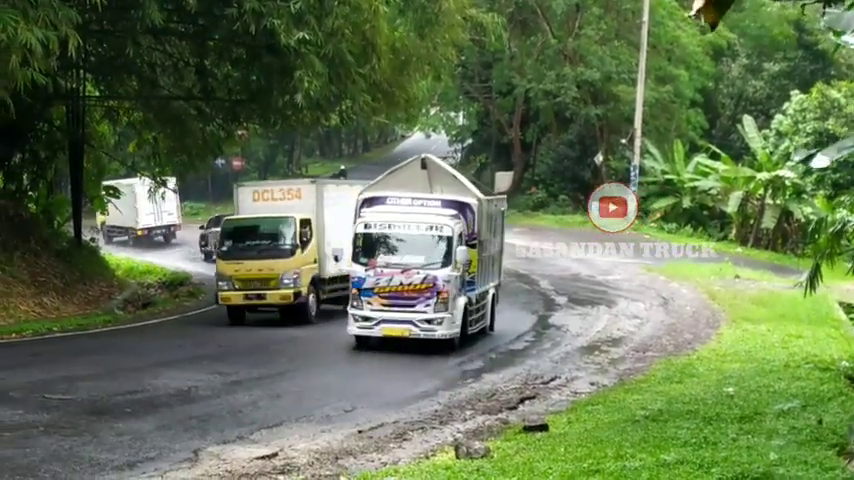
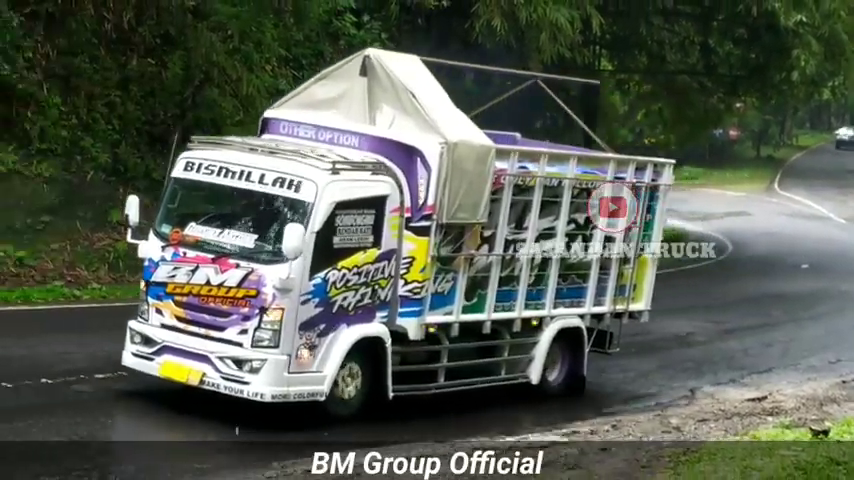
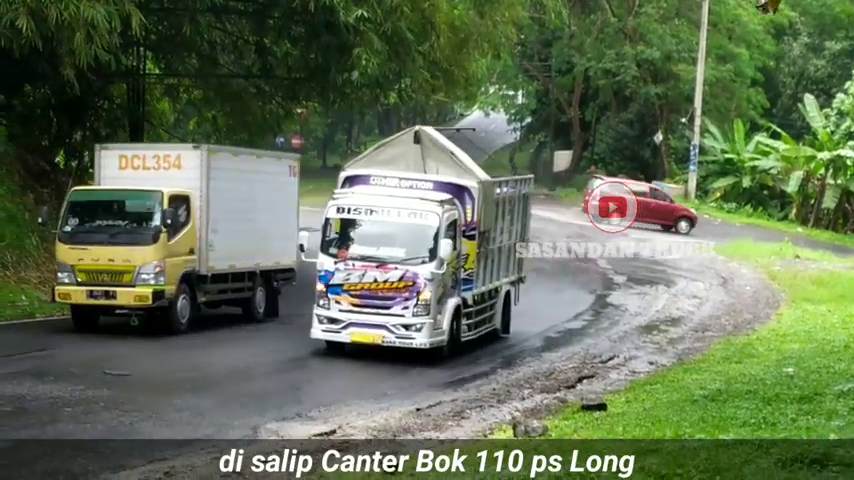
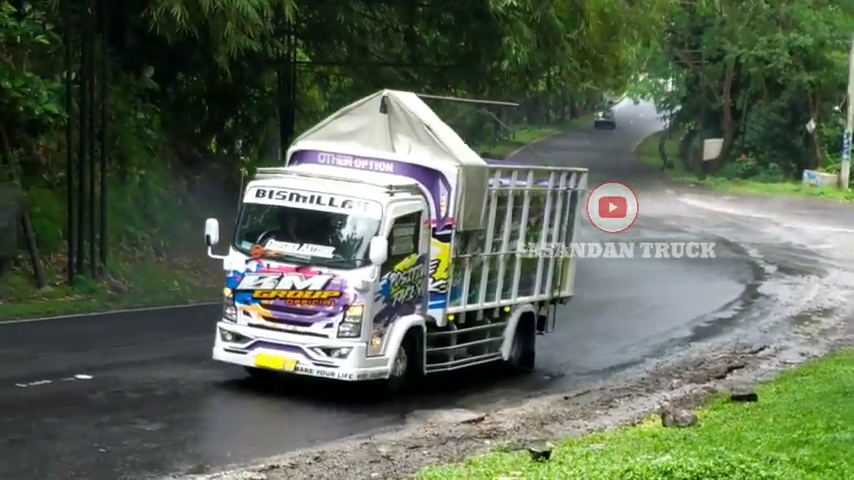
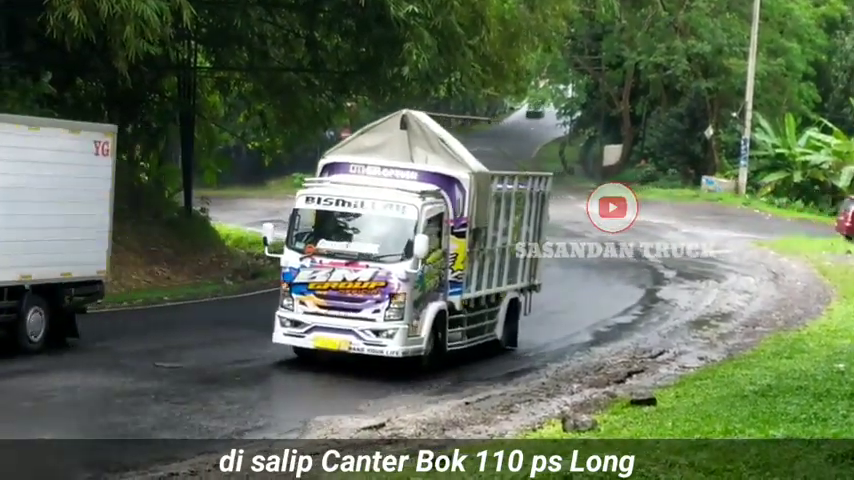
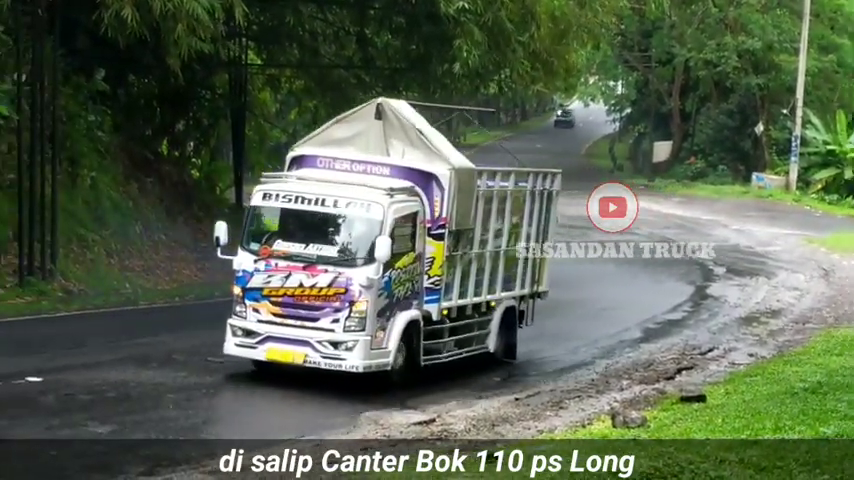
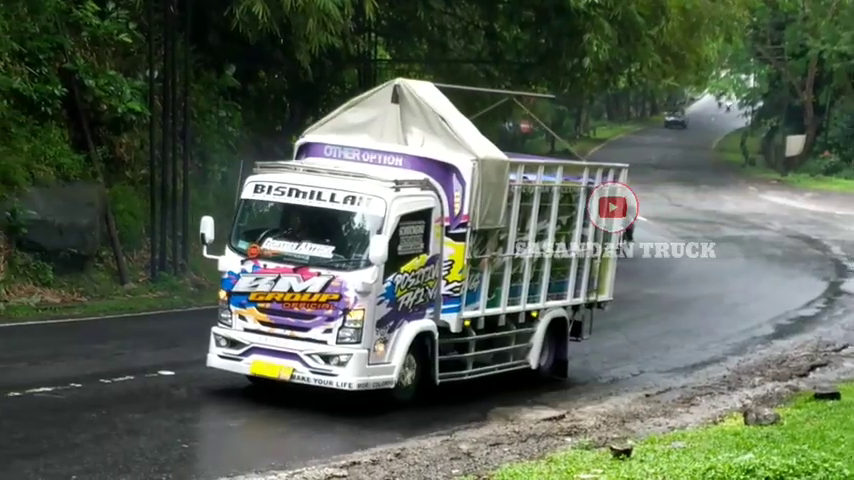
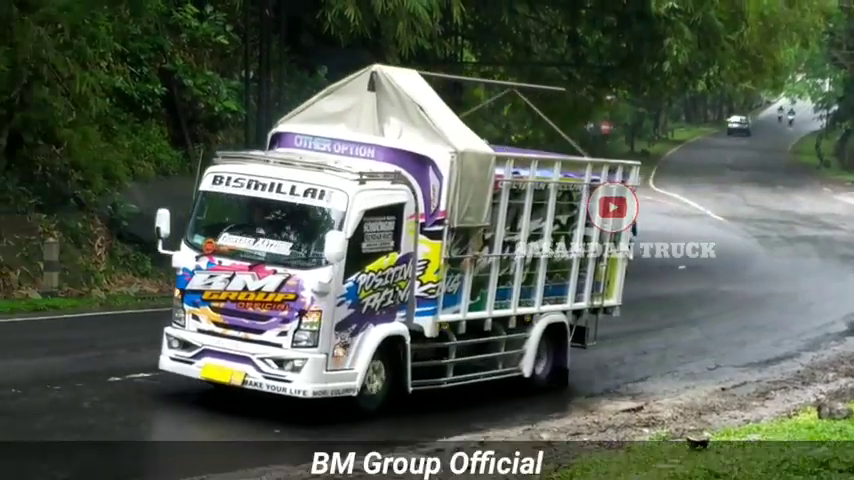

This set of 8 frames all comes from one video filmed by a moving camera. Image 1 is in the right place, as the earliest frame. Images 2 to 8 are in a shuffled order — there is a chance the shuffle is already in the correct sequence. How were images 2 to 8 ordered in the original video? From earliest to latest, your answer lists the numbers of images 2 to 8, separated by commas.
3, 5, 6, 4, 7, 8, 2
